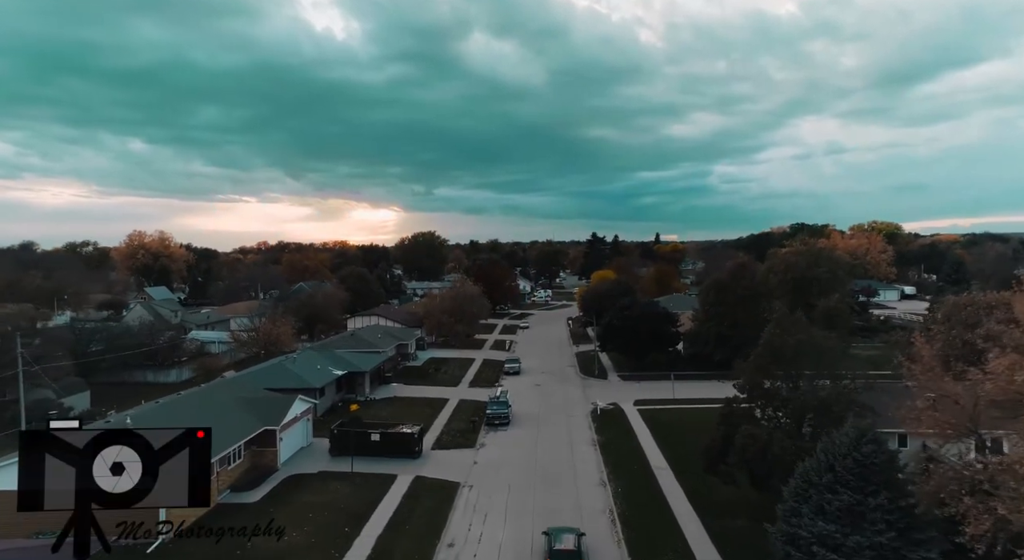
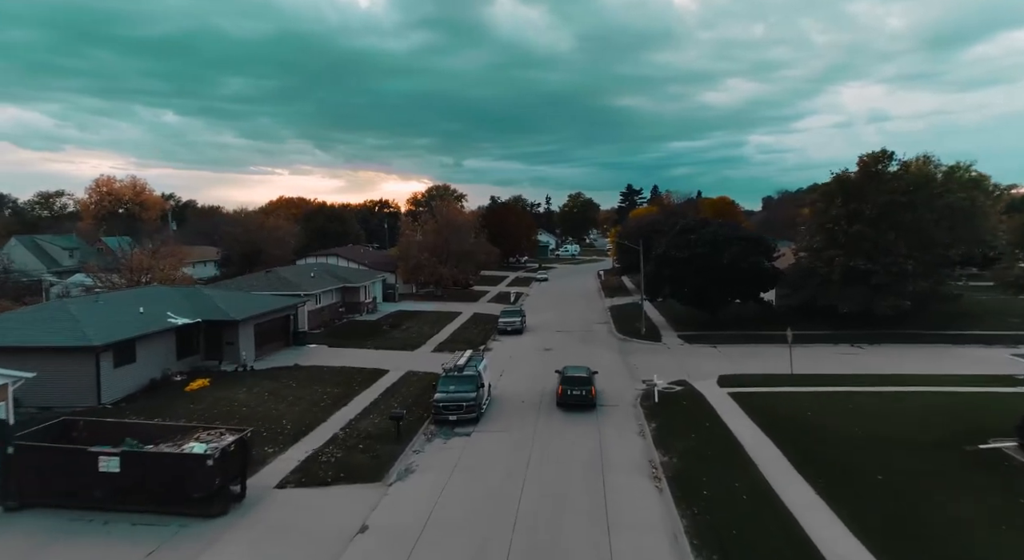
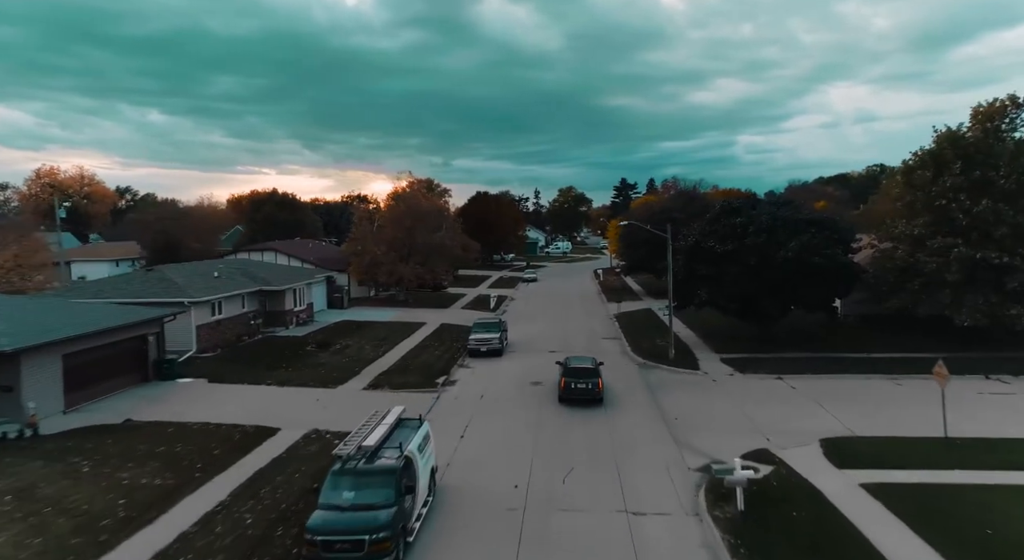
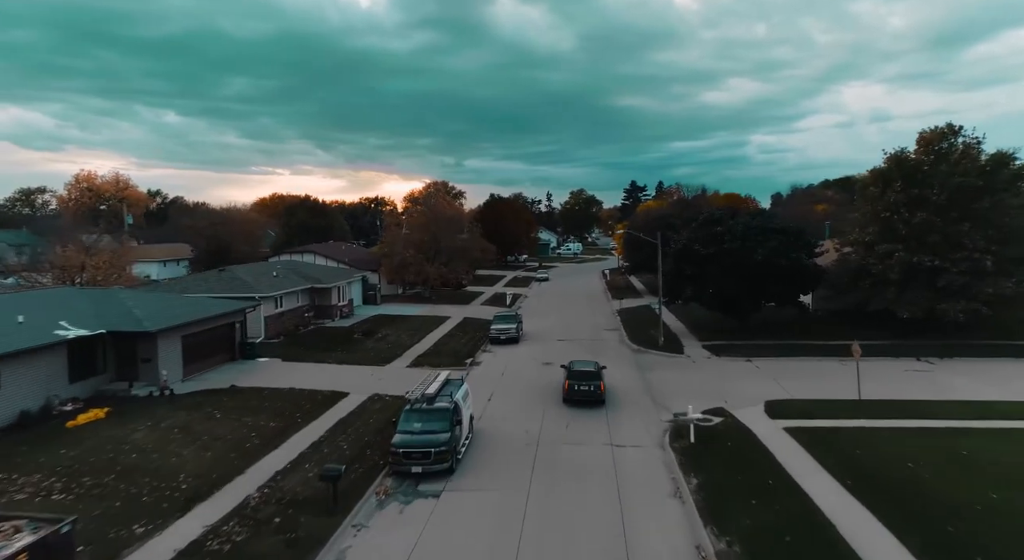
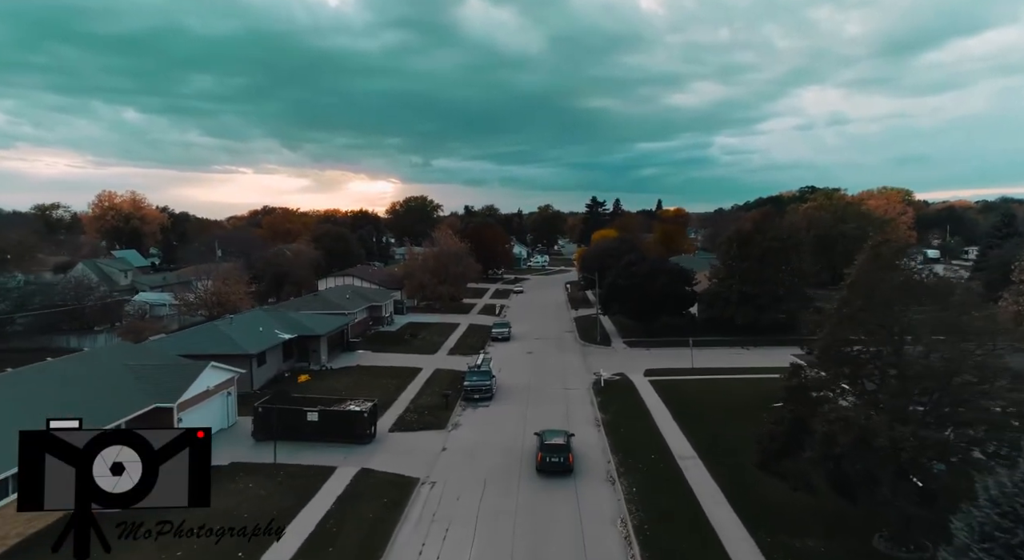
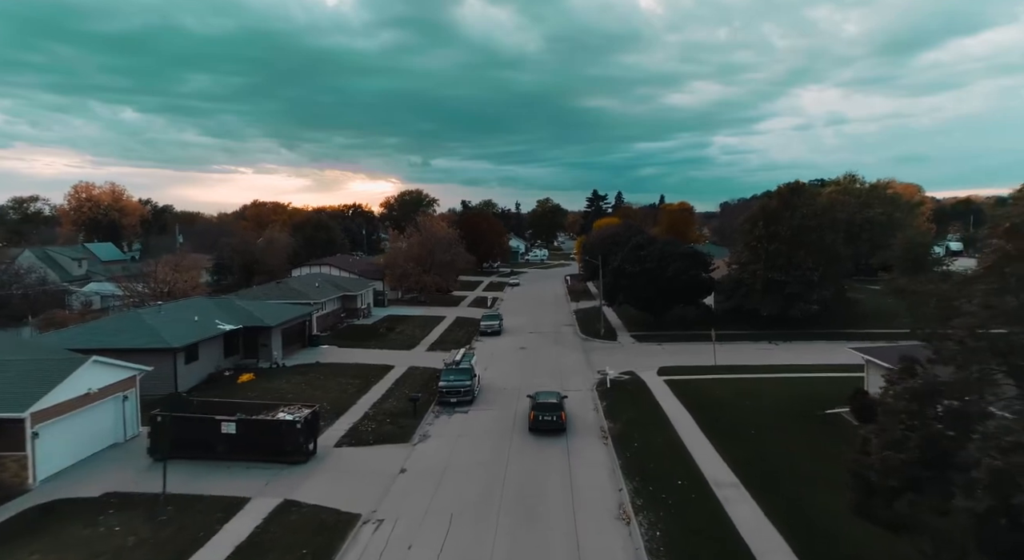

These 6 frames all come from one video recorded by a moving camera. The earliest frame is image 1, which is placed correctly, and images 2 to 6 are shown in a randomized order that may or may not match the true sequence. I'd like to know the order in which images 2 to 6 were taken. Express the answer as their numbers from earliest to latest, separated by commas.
5, 6, 2, 4, 3
